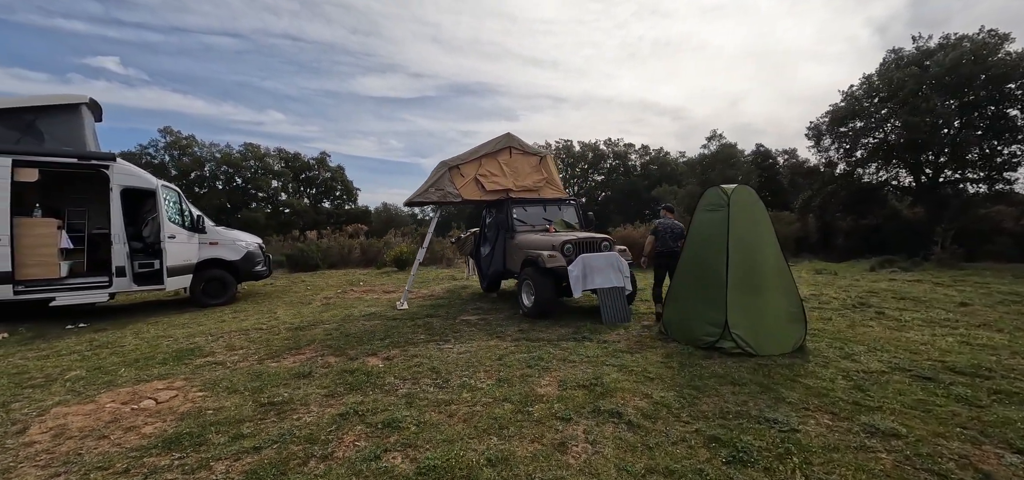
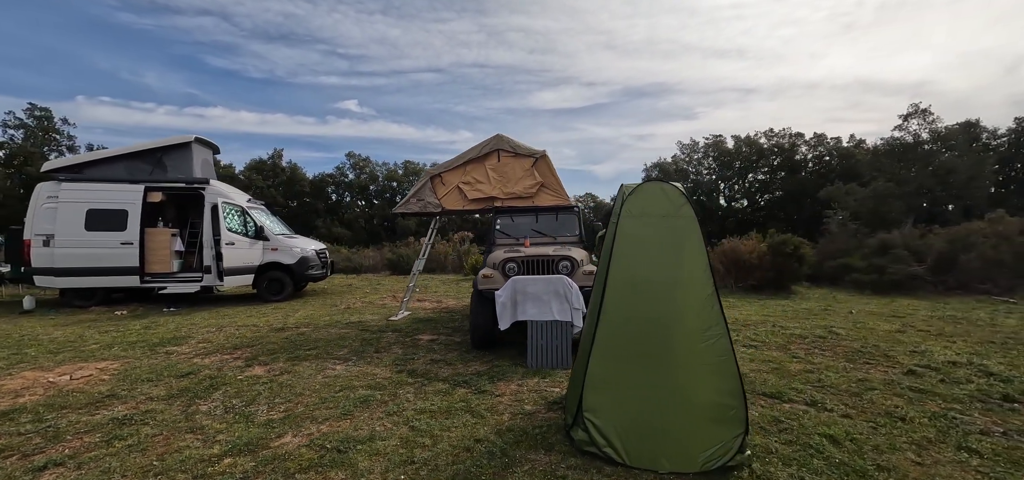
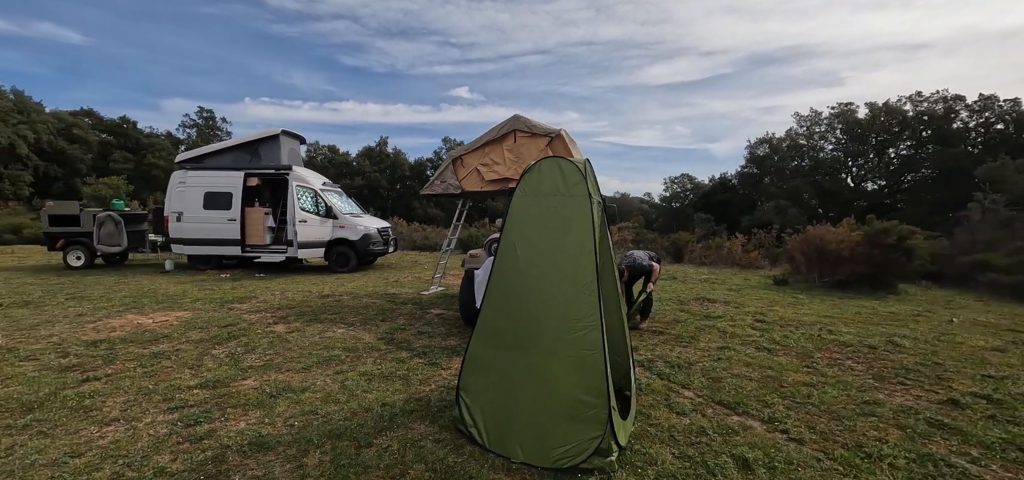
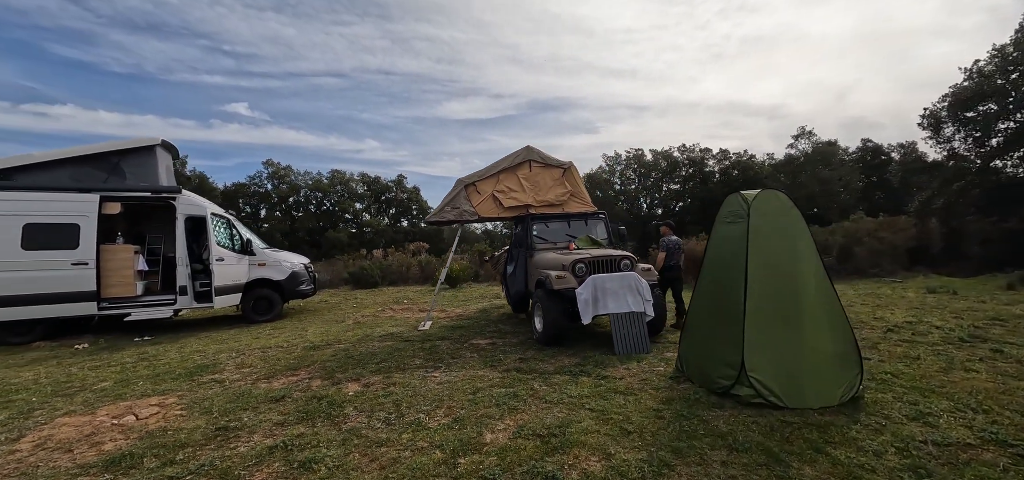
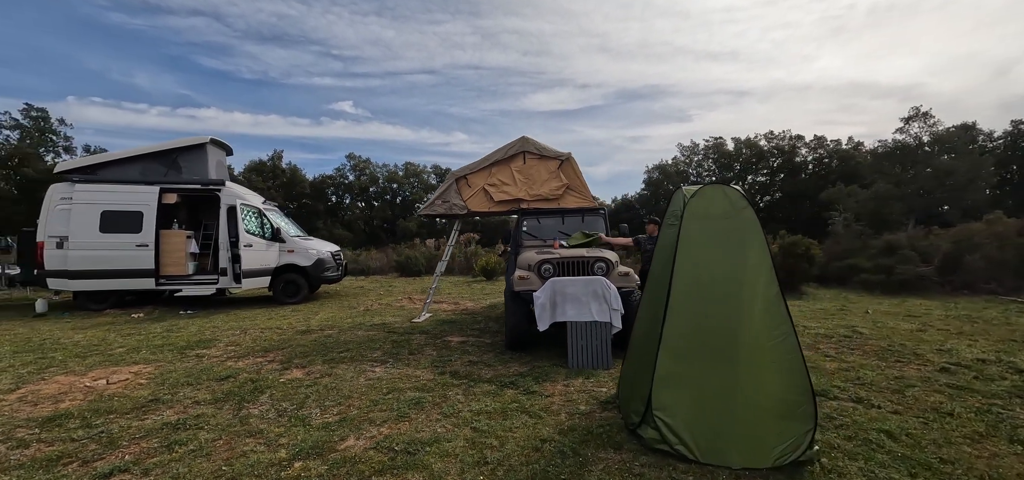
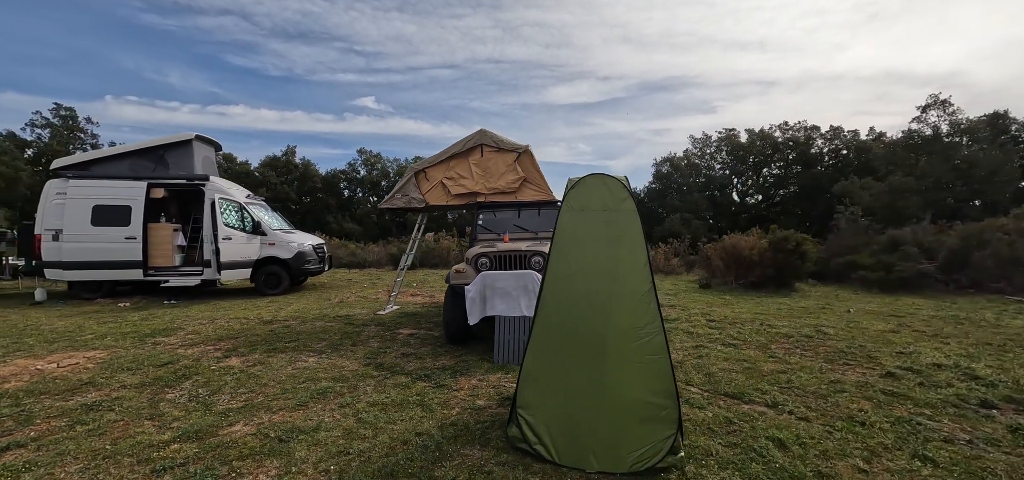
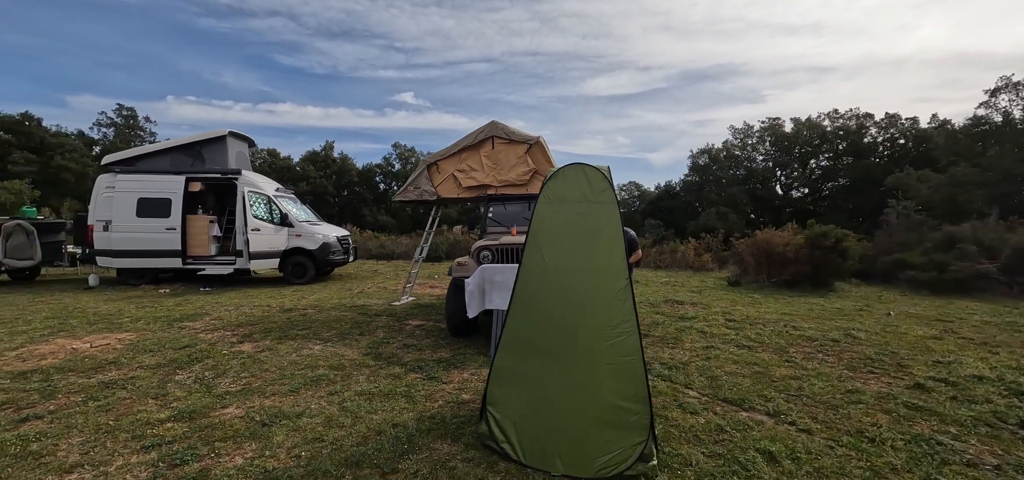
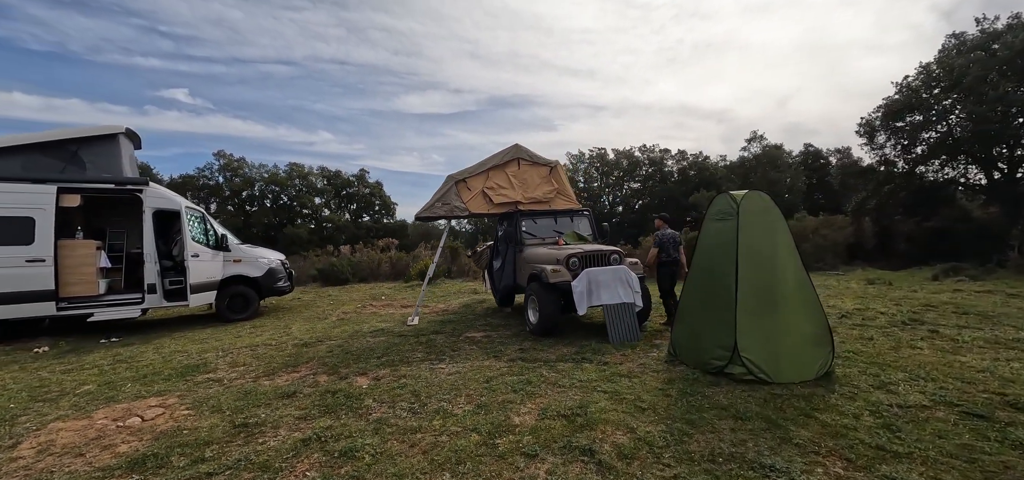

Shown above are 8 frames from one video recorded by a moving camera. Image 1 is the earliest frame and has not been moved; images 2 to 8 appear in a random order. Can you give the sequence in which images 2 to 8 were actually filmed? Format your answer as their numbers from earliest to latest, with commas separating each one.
8, 4, 5, 2, 6, 7, 3
